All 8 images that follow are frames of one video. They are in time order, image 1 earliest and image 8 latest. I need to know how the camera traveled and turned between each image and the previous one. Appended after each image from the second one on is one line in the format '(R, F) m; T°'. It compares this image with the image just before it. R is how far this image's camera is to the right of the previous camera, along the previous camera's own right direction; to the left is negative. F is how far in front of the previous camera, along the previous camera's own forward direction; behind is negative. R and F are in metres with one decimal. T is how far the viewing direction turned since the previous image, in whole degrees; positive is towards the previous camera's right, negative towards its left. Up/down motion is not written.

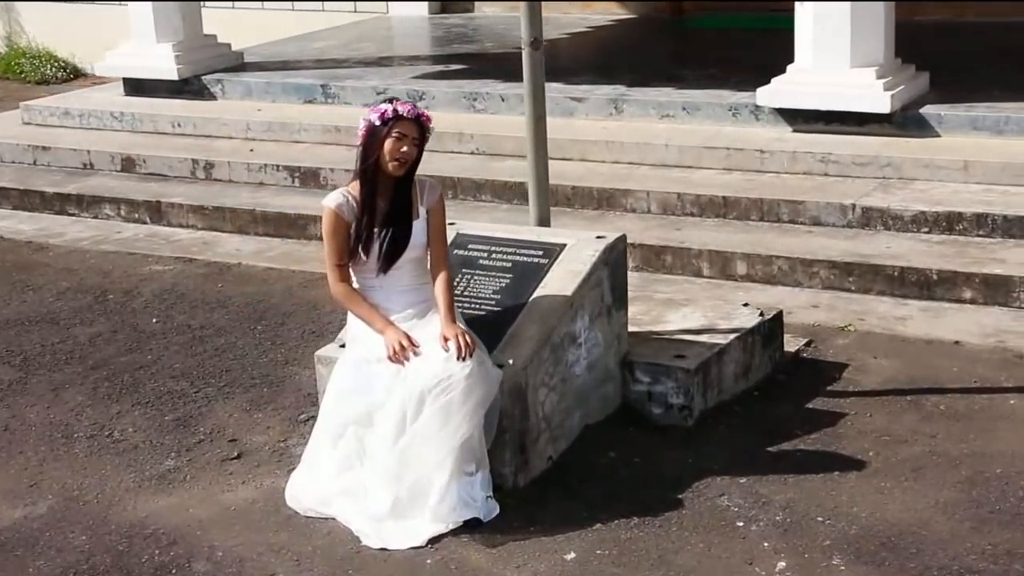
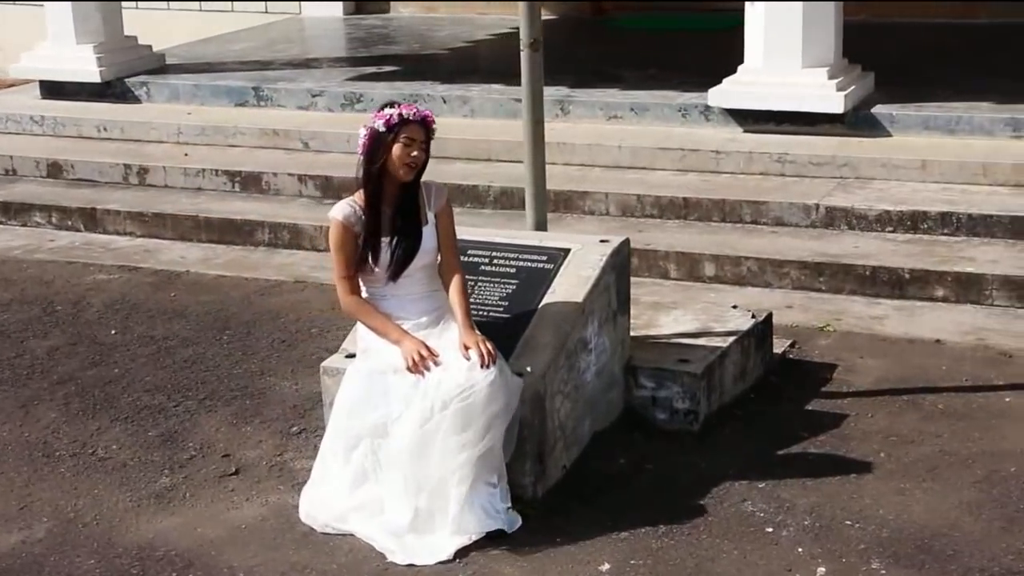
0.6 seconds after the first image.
(-0.4, +0.1) m; +5°
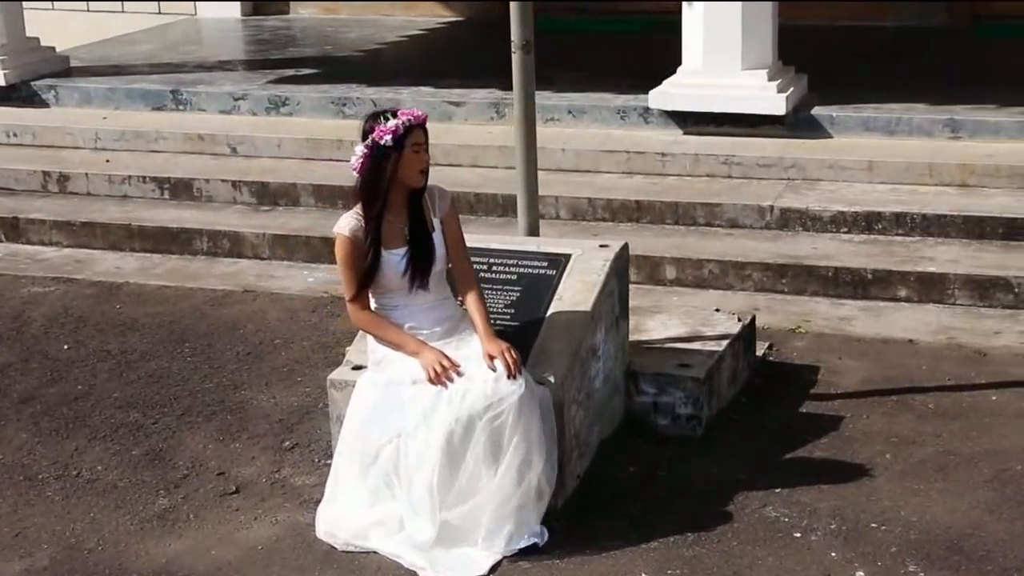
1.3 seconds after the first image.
(-0.5, +0.1) m; +6°
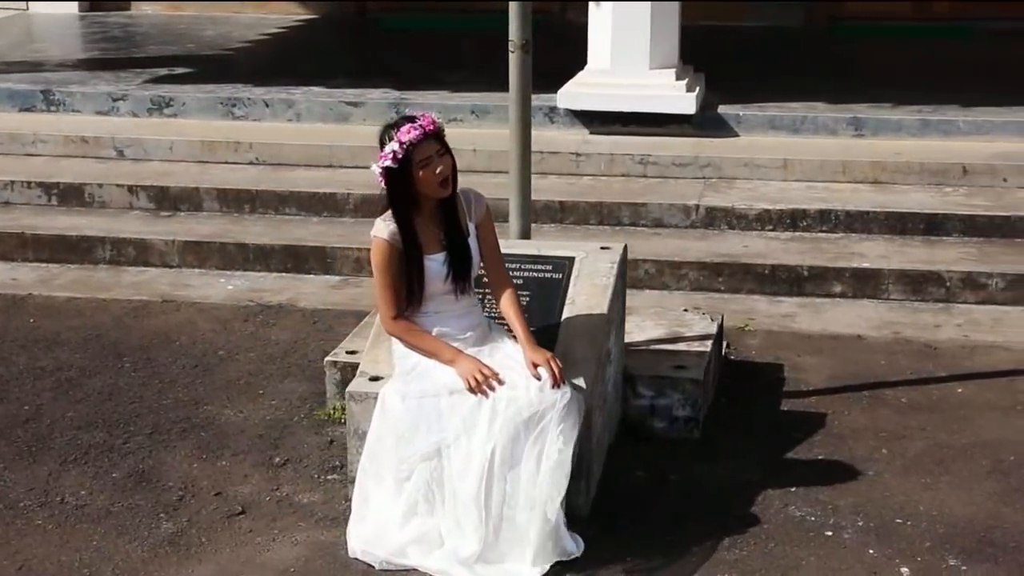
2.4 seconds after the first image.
(-0.7, +0.1) m; +9°
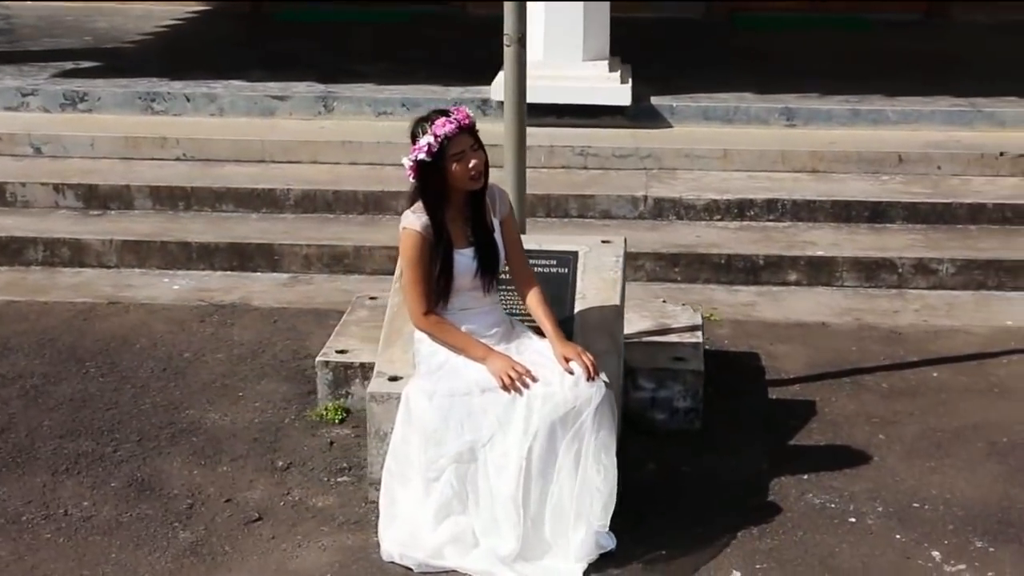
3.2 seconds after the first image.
(-0.5, +0.1) m; +6°
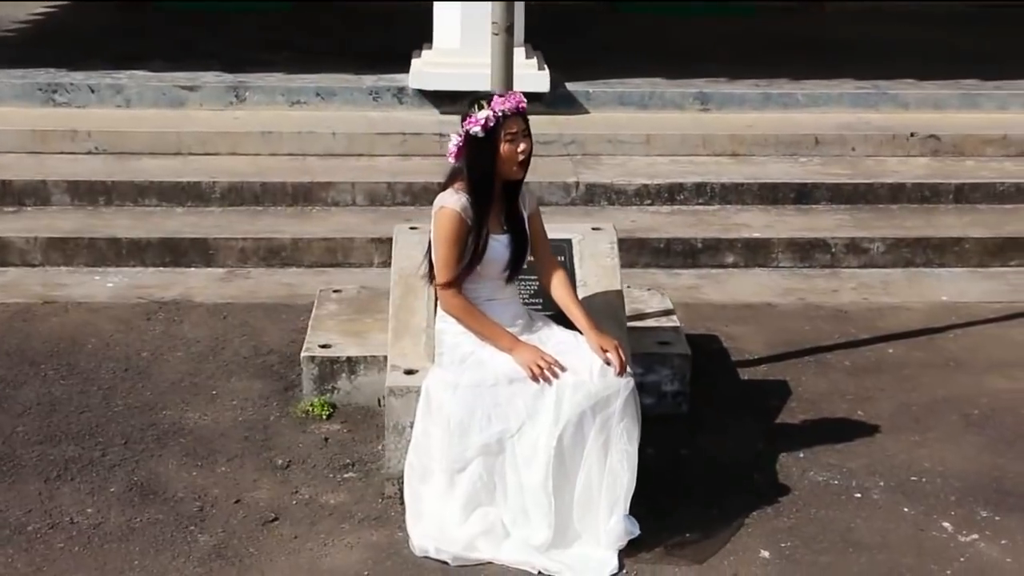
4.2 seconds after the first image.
(-0.6, 0.0) m; +7°
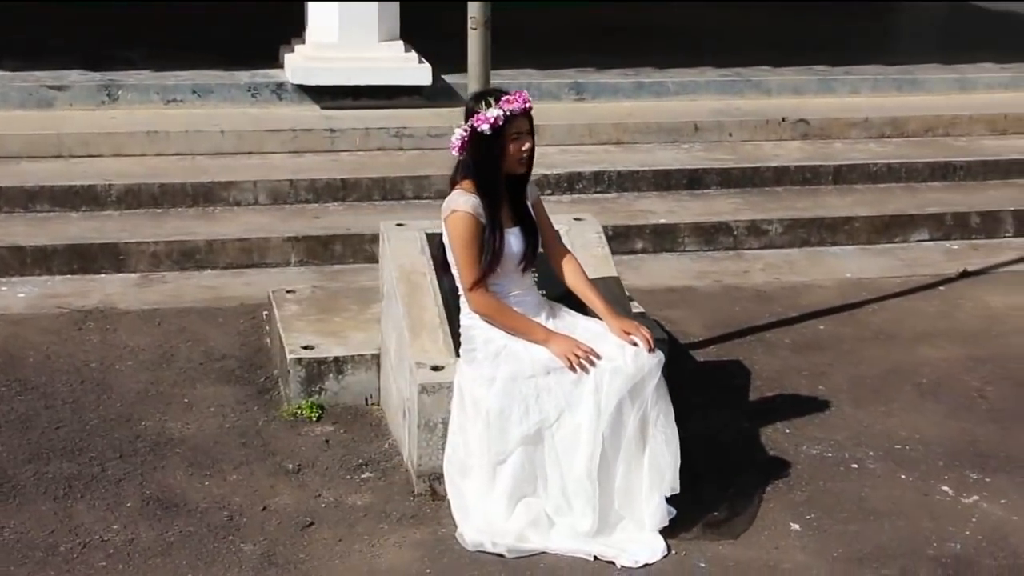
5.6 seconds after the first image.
(-0.8, 0.0) m; +10°
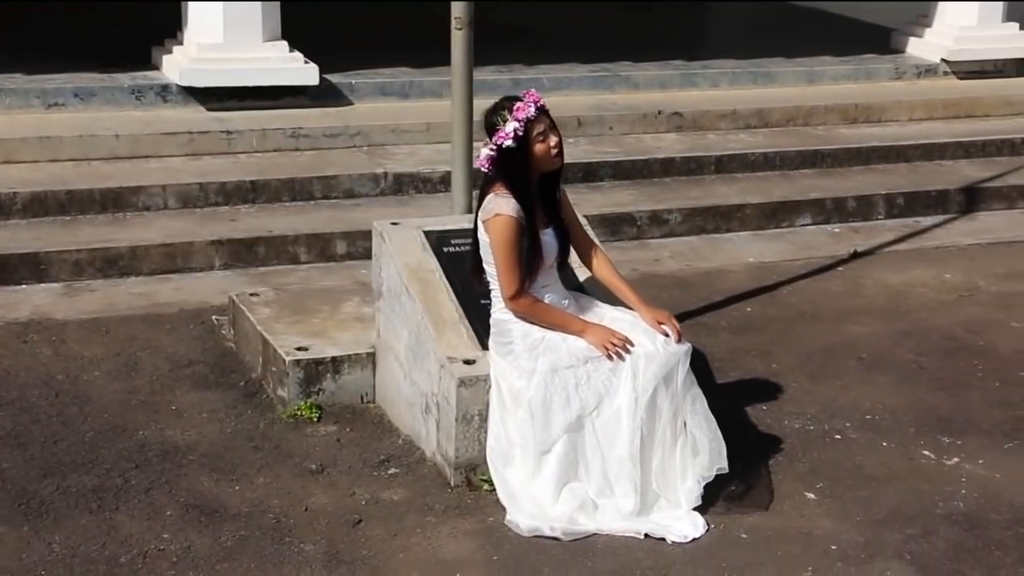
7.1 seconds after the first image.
(-0.9, 0.0) m; +10°
